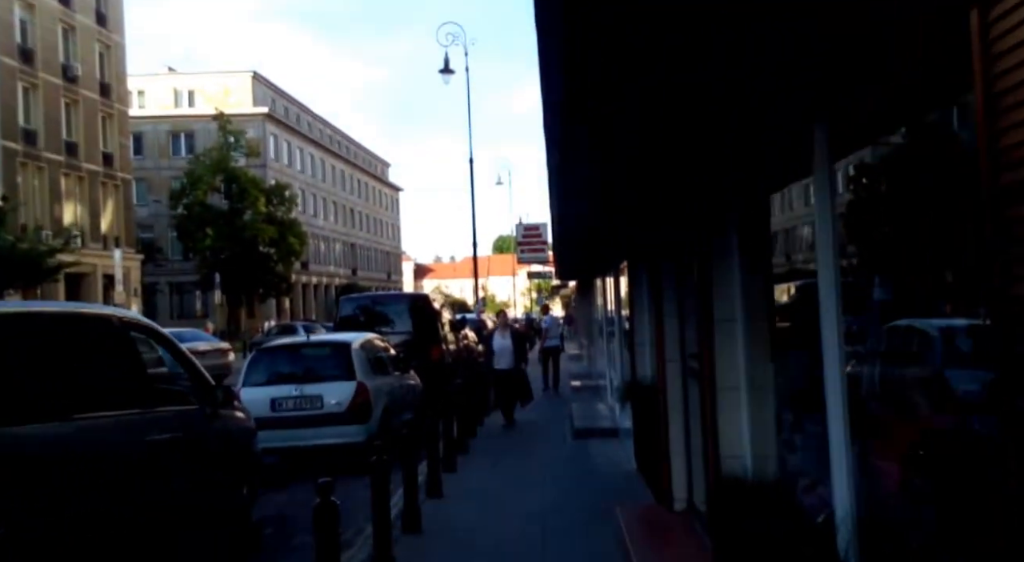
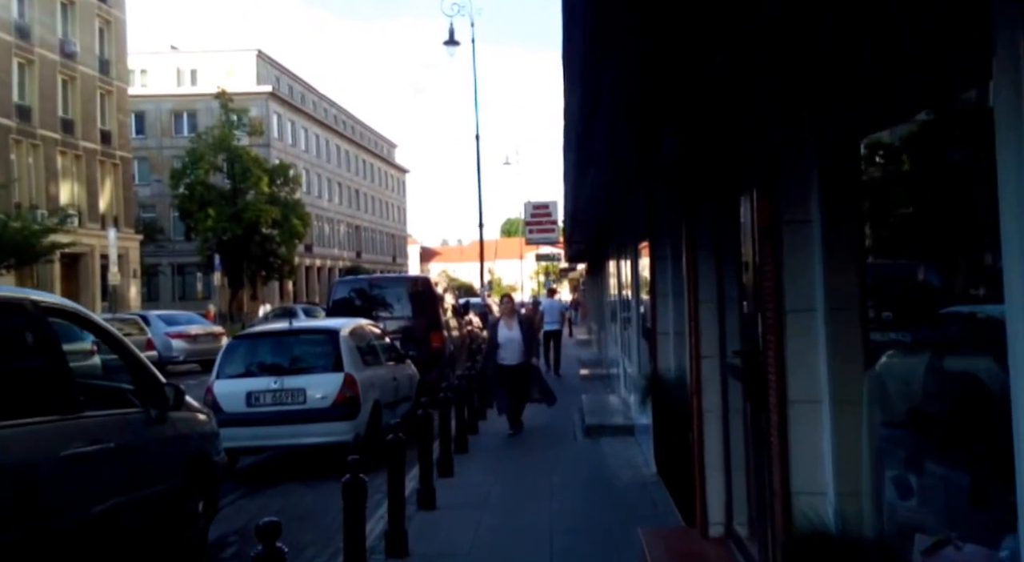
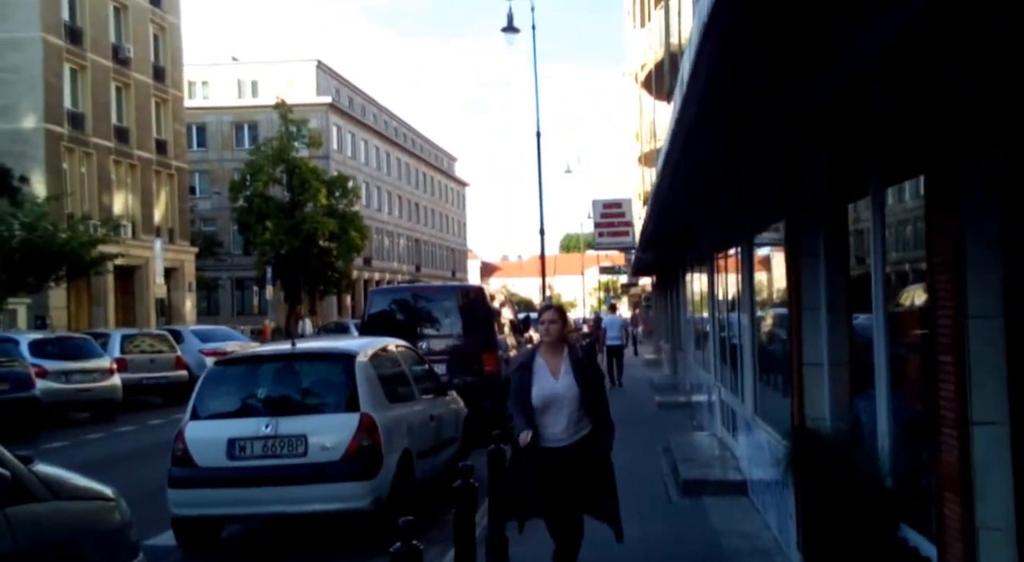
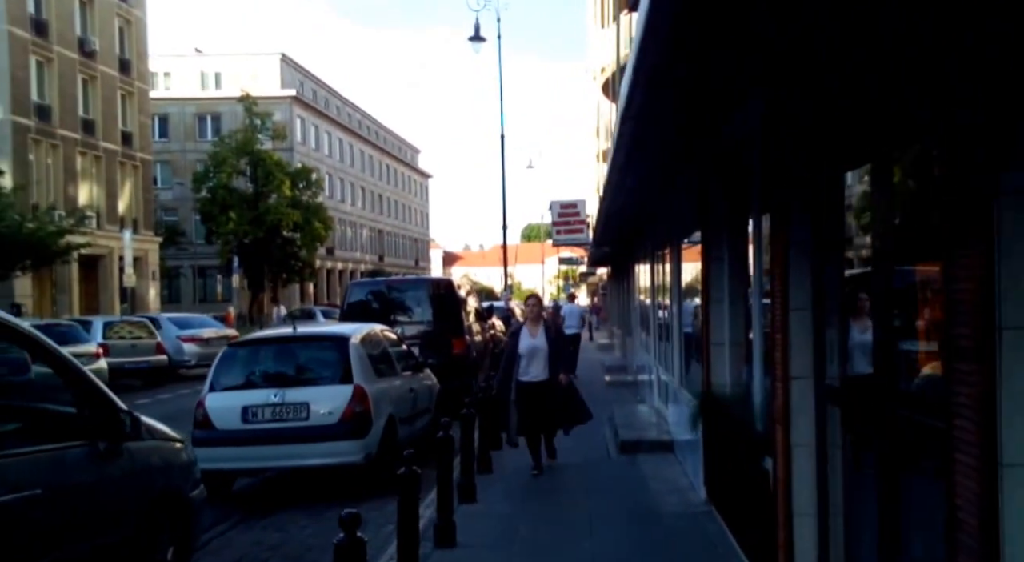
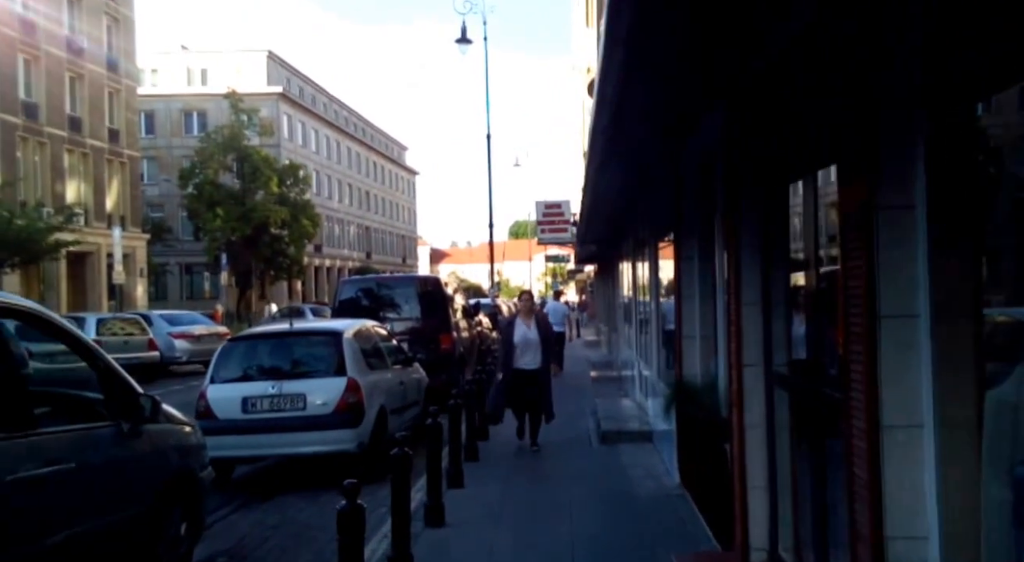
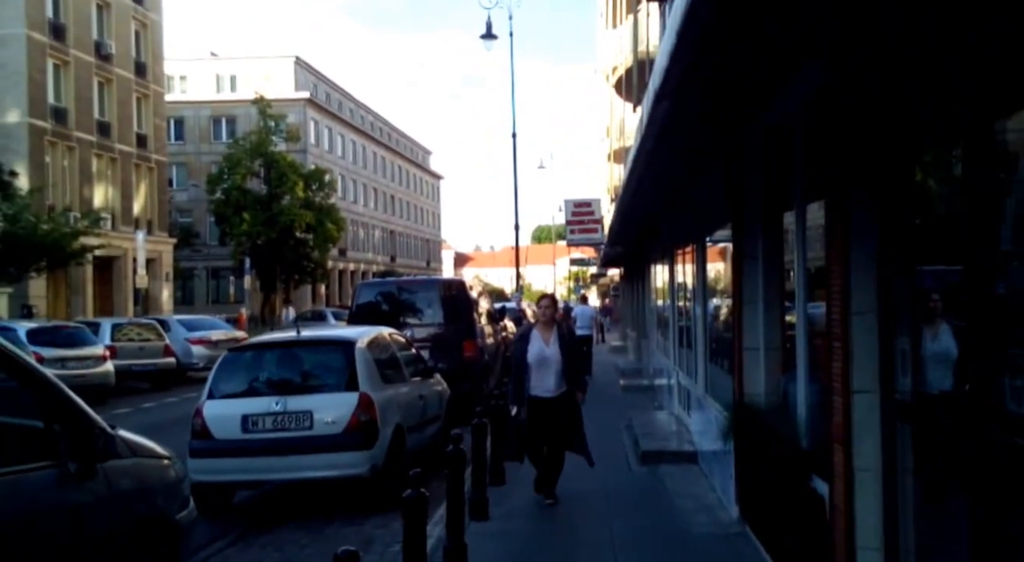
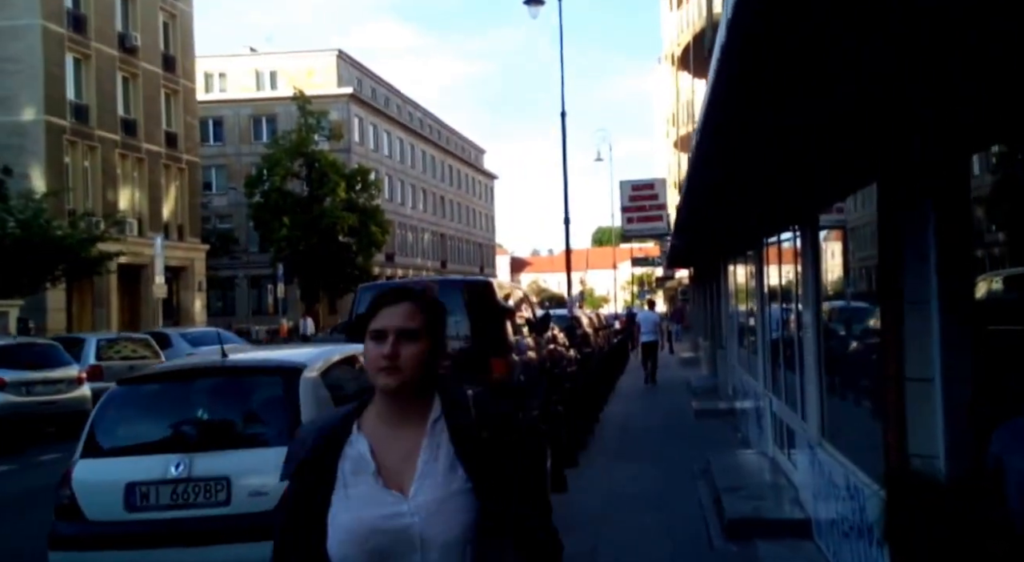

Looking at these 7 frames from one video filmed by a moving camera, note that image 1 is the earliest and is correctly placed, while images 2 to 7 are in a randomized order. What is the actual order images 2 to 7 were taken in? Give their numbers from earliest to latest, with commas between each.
2, 5, 4, 6, 3, 7
